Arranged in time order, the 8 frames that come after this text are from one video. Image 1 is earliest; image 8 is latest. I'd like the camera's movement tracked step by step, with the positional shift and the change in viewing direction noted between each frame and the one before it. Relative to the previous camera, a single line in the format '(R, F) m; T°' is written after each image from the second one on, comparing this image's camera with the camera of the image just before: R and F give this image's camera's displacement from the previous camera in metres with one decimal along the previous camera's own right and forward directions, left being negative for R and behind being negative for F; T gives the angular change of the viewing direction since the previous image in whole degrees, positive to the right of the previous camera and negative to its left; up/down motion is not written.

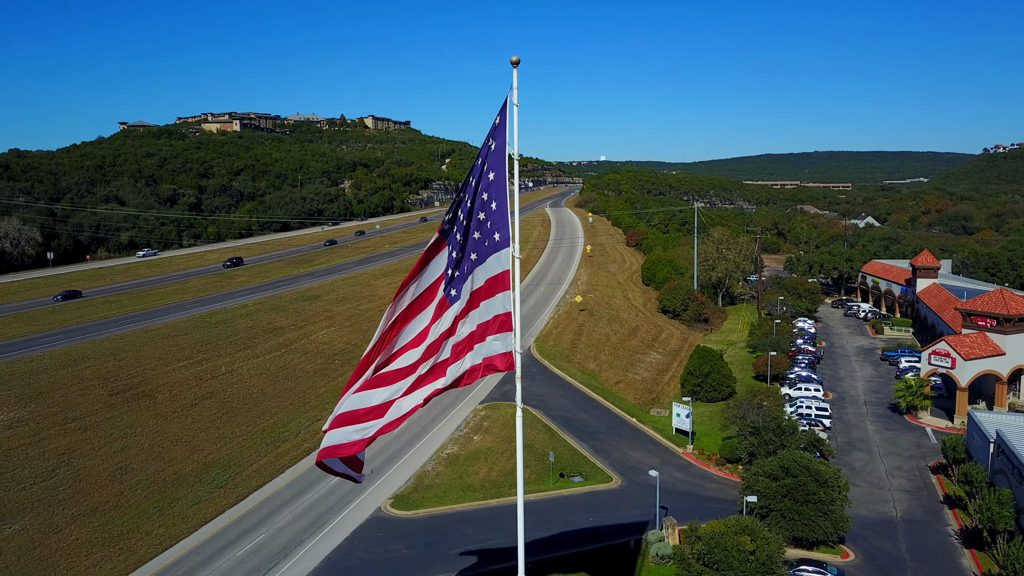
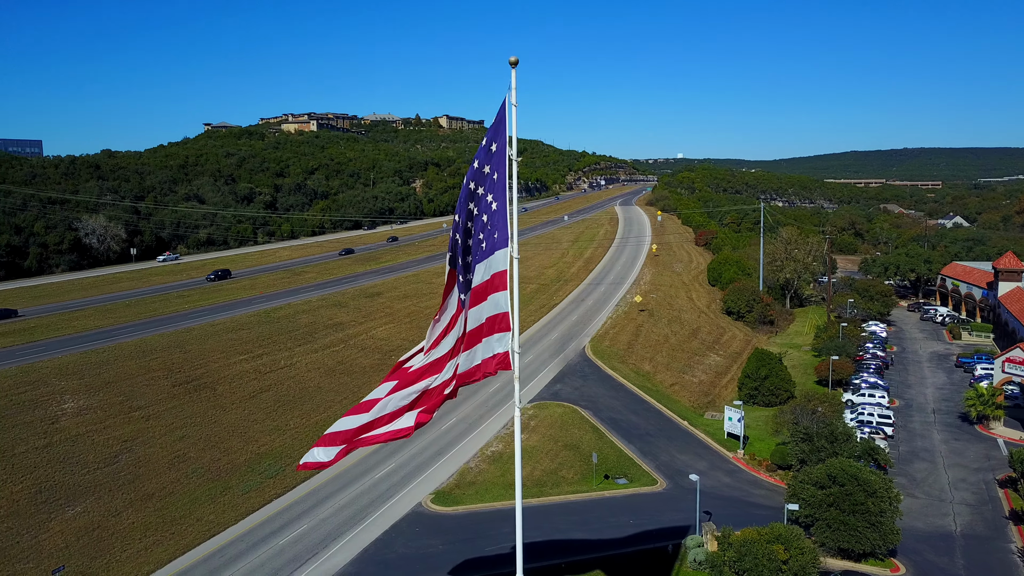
(+0.9, 0.0) m; -5°
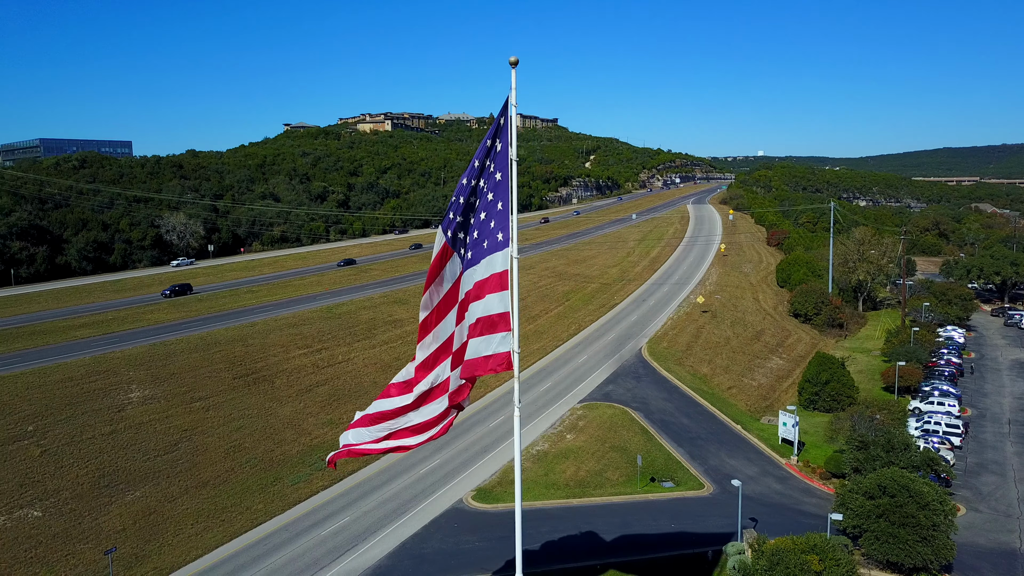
(+0.9, 0.0) m; -5°
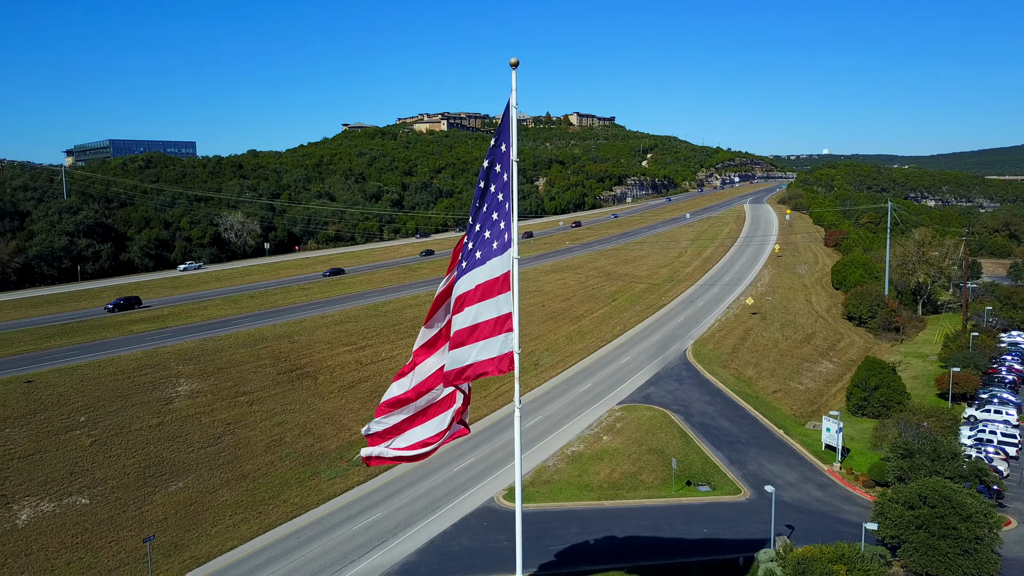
(+0.7, 0.0) m; -4°
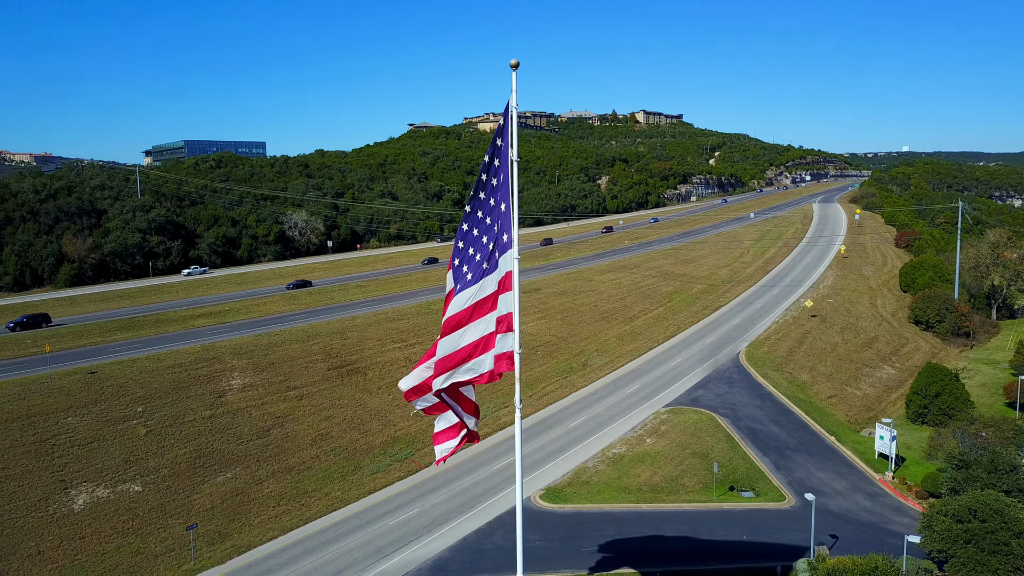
(+0.8, 0.0) m; -5°
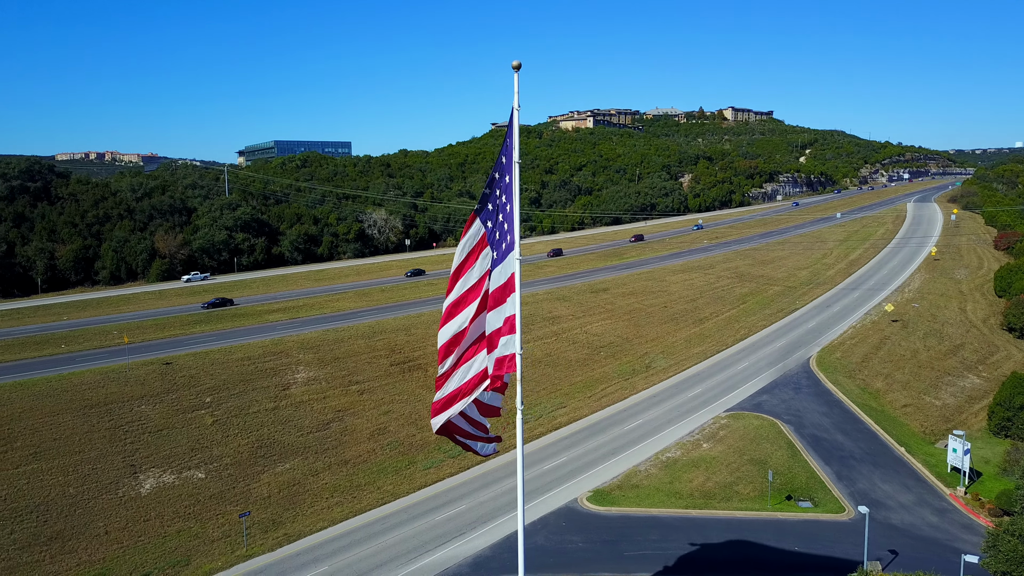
(+1.0, 0.0) m; -6°
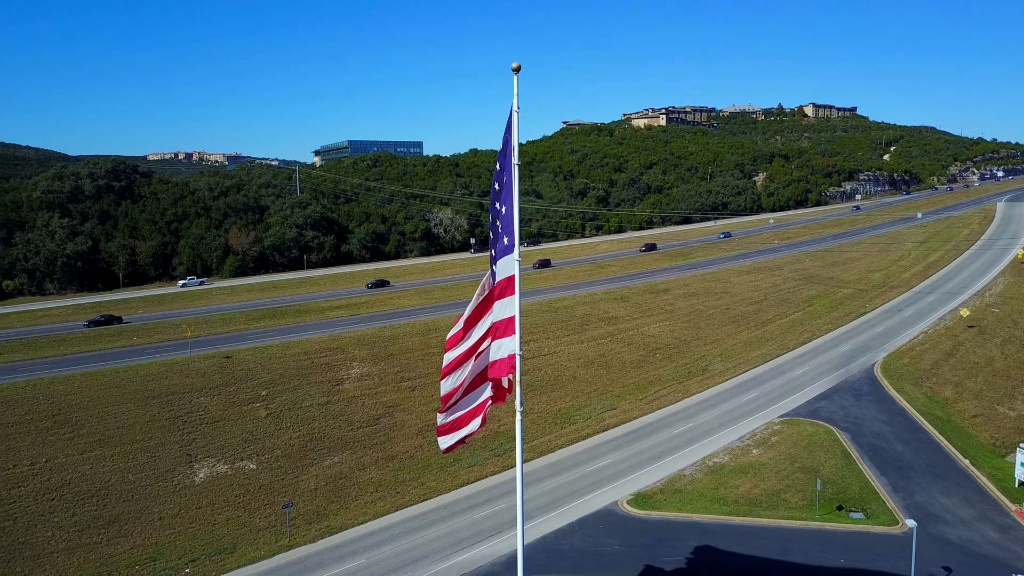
(+0.9, 0.0) m; -5°
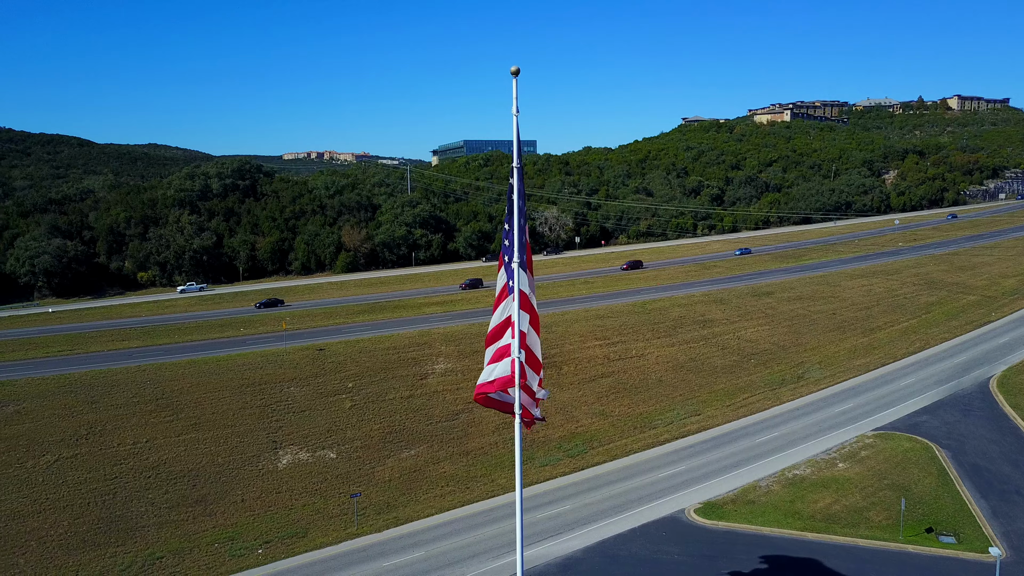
(+1.5, +0.1) m; -8°
